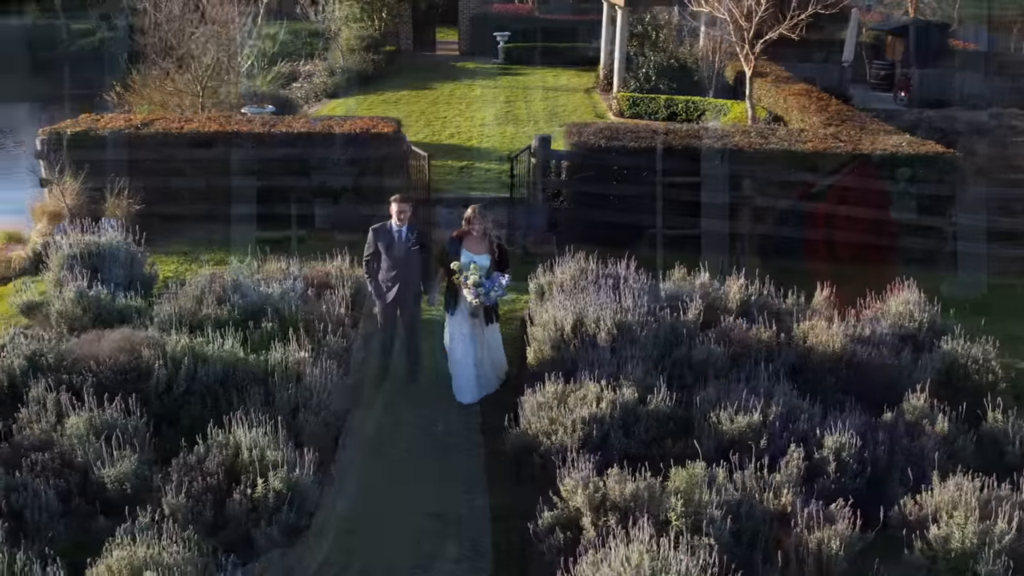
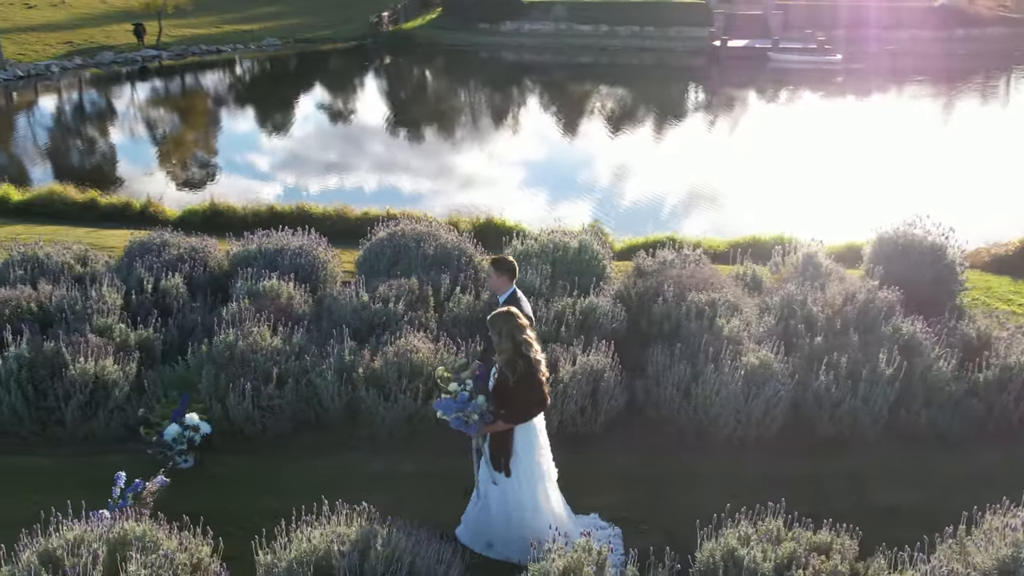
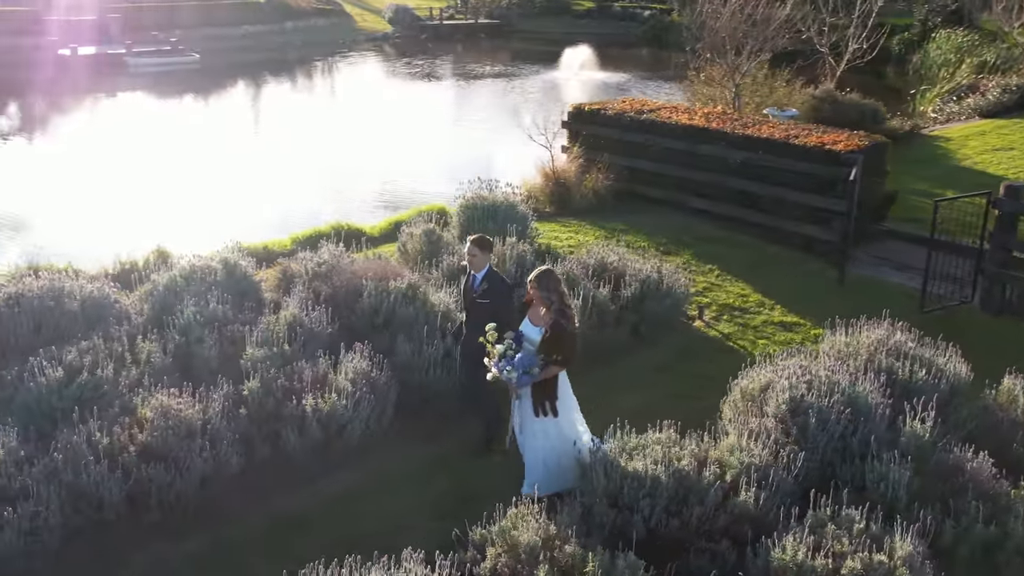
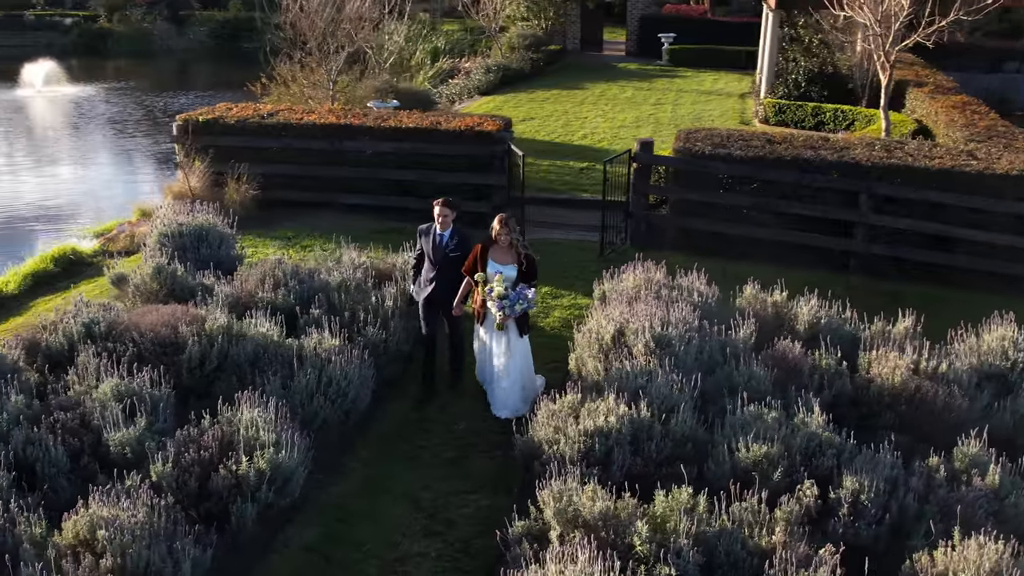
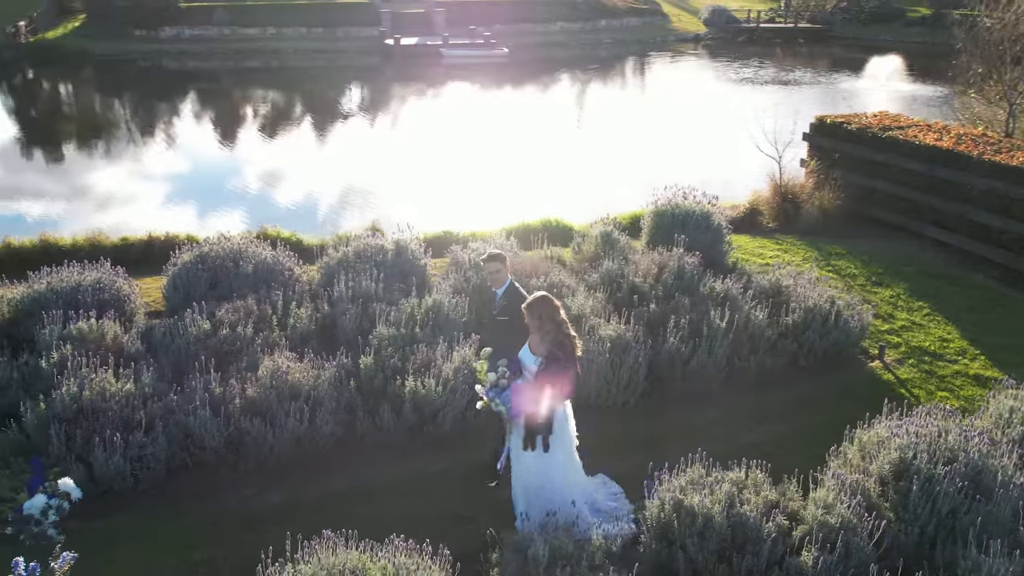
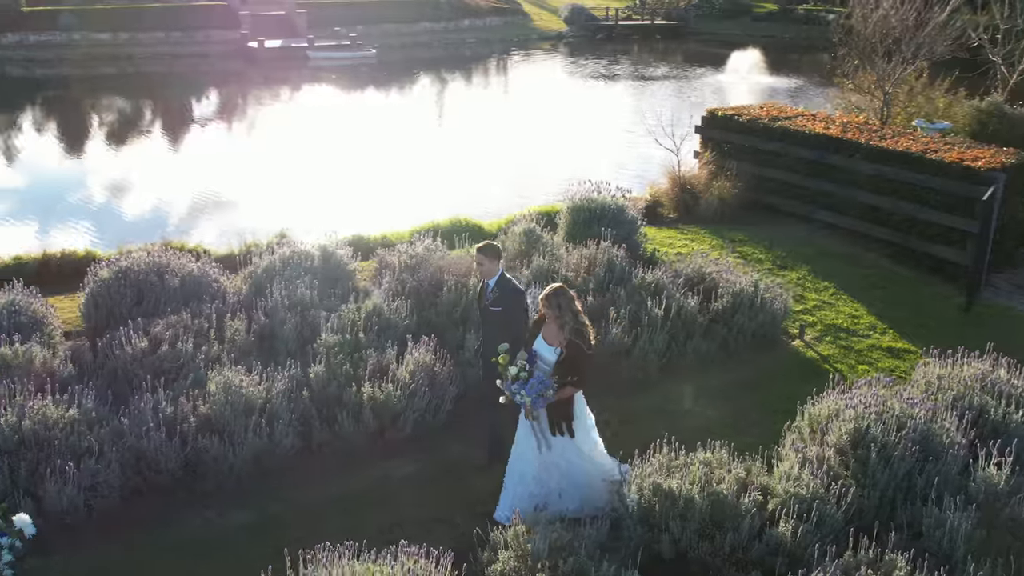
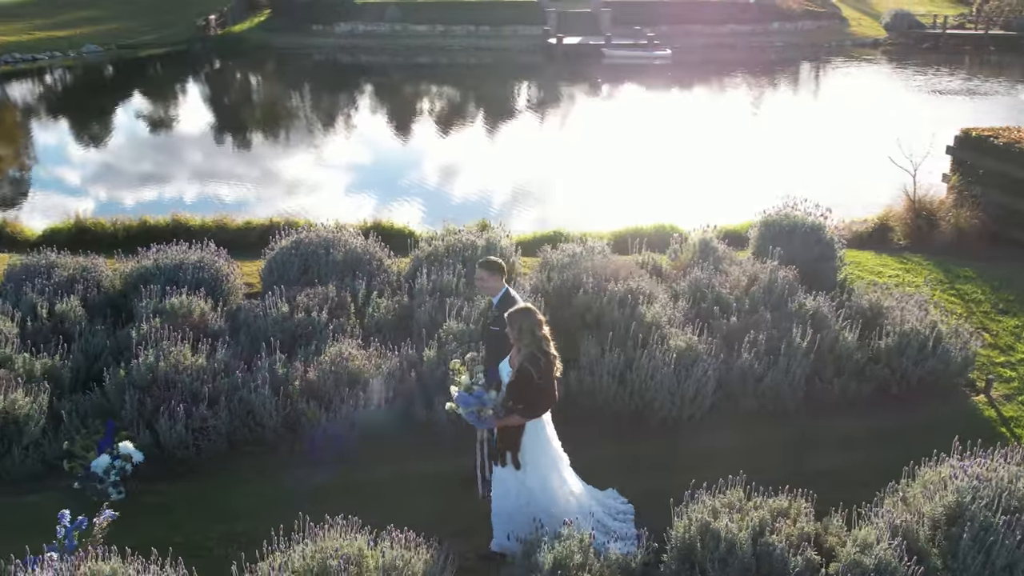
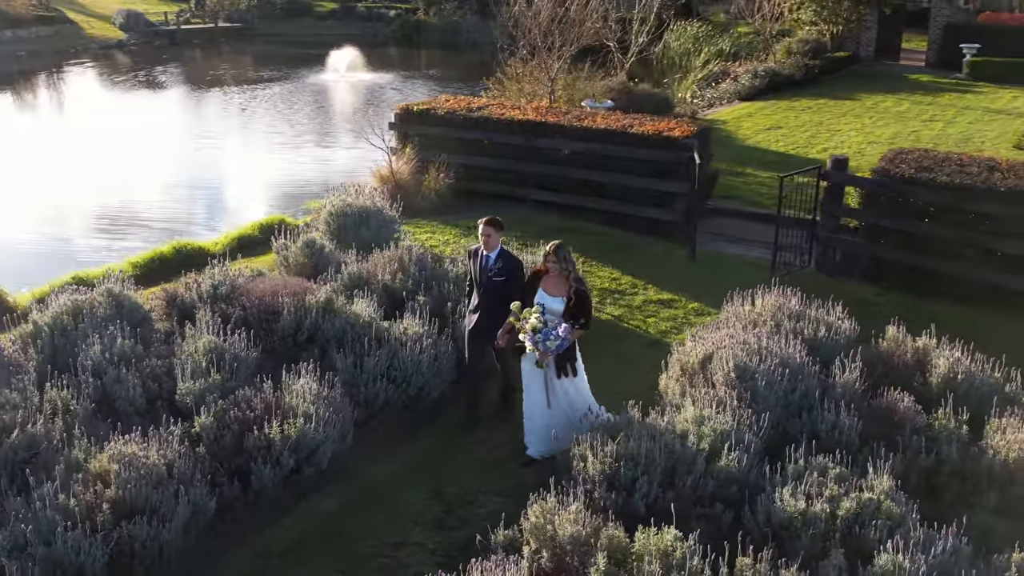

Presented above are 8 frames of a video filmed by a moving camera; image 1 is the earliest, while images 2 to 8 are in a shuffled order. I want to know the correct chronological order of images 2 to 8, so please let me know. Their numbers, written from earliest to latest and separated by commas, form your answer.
4, 8, 3, 6, 5, 7, 2
